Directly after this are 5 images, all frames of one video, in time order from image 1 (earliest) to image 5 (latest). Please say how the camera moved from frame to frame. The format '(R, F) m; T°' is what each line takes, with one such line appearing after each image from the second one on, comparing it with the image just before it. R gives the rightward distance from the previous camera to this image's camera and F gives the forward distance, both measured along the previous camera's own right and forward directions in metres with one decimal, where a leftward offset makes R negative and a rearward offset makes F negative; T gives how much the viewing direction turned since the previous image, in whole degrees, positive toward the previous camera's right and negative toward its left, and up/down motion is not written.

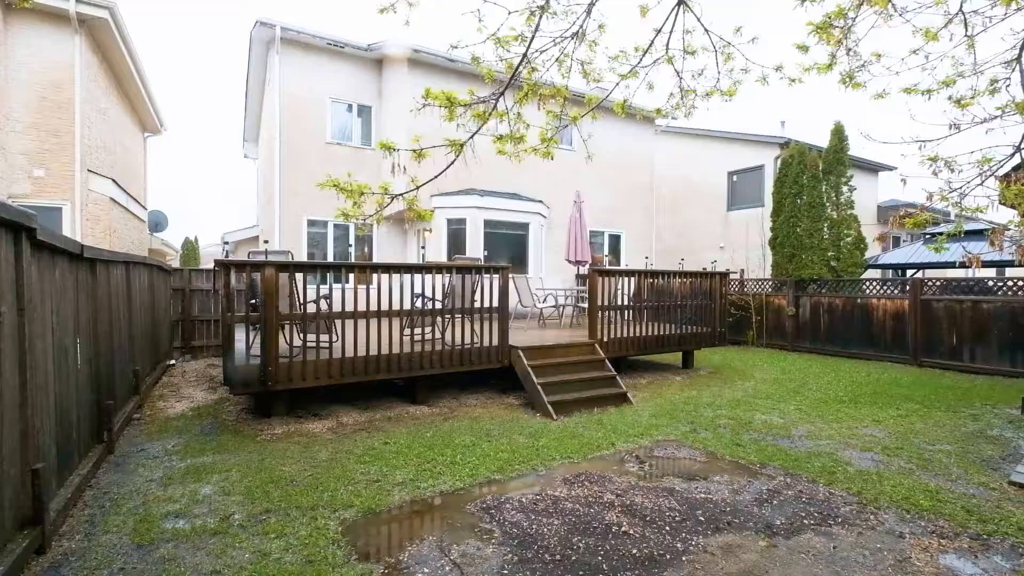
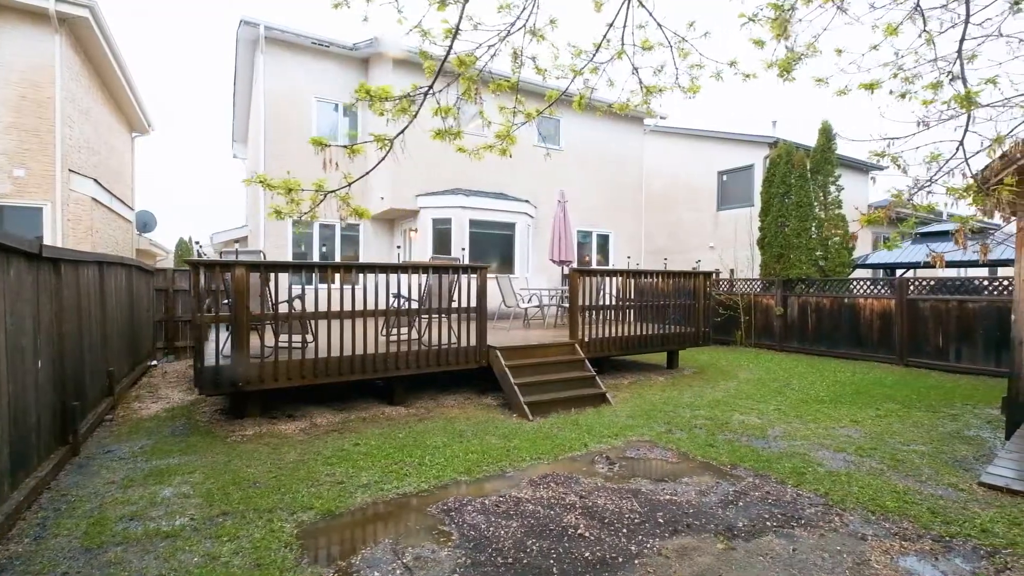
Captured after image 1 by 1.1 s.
(+0.3, 0.0) m; 0°
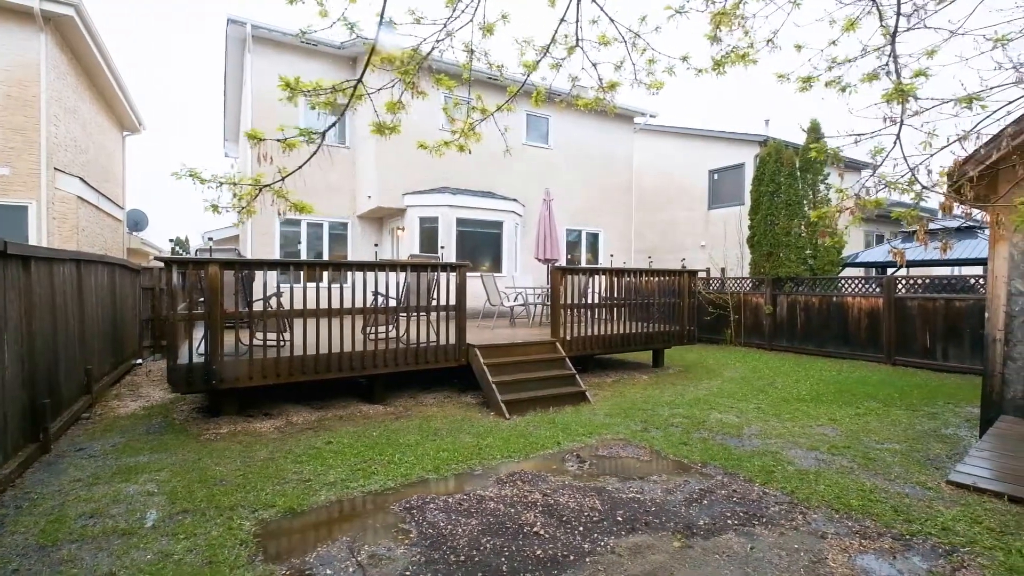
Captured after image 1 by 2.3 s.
(+0.3, 0.0) m; 0°
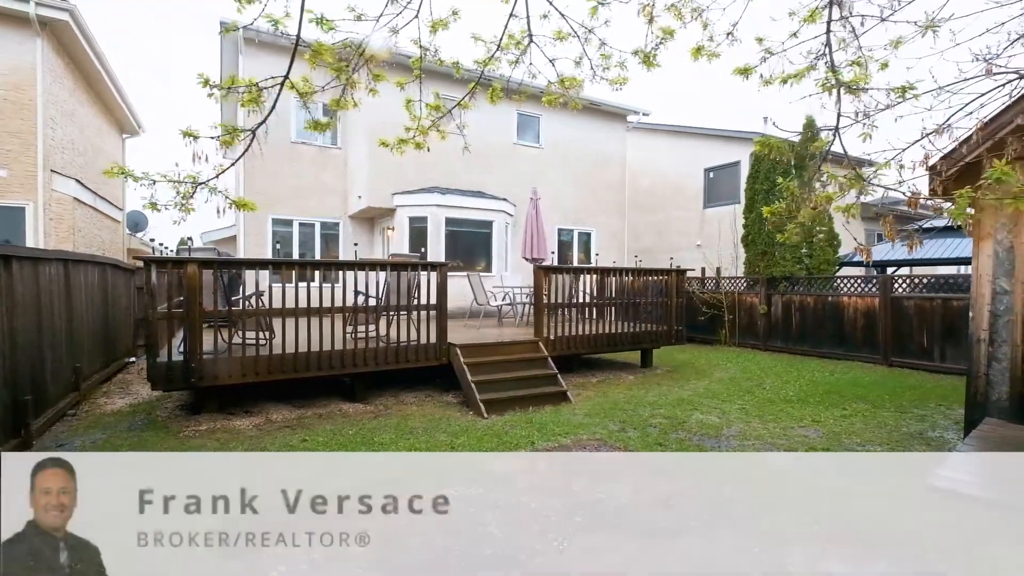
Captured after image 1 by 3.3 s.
(+0.3, 0.0) m; -1°
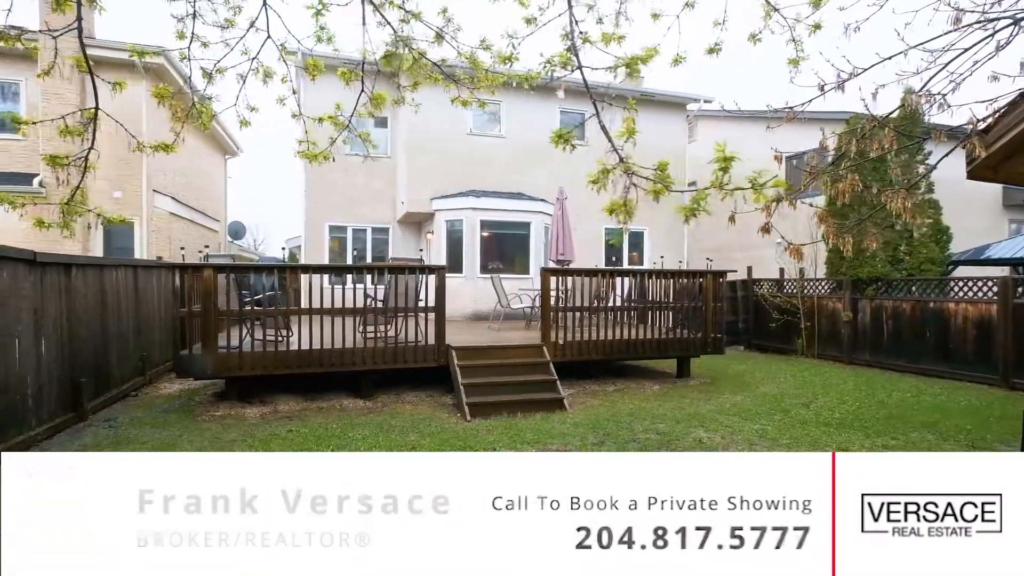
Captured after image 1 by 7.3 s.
(+1.4, +0.3) m; -14°
